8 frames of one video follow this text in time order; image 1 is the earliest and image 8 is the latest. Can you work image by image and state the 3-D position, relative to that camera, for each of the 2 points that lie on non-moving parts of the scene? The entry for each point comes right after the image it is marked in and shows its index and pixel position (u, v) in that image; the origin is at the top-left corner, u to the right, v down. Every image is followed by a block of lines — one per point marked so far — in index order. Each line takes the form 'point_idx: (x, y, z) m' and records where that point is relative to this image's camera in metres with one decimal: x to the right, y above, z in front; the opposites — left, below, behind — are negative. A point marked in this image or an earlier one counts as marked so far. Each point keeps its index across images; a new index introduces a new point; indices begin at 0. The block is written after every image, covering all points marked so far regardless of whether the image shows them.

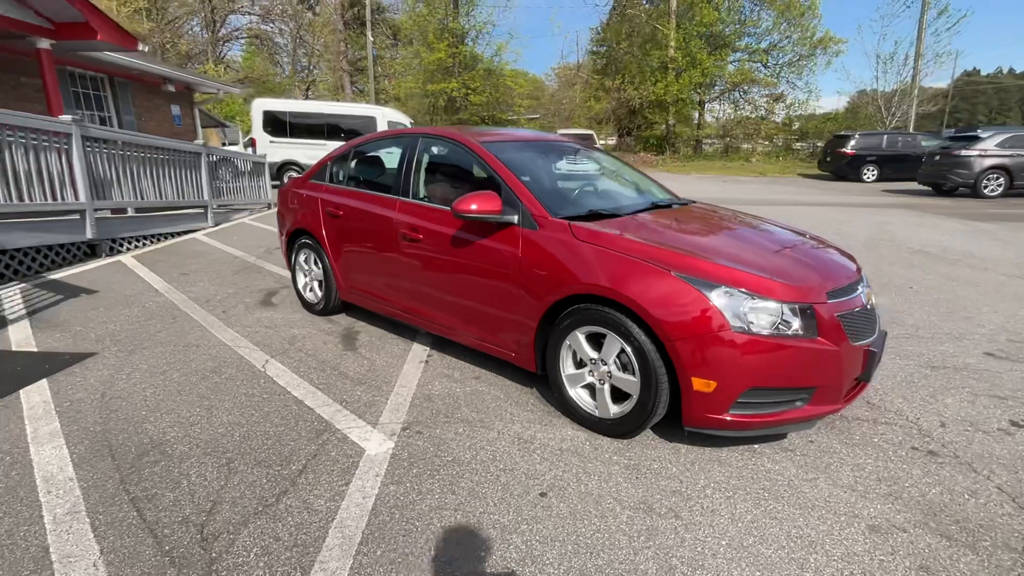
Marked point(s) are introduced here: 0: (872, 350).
0: (+1.8, -0.3, +2.6) m
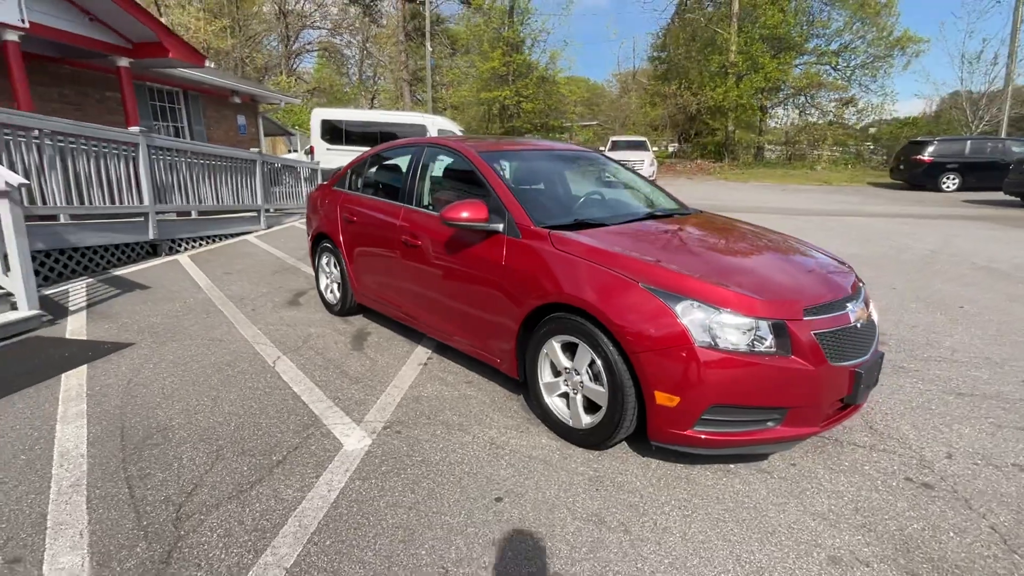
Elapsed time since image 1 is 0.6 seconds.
0: (+1.6, -0.4, +2.4) m
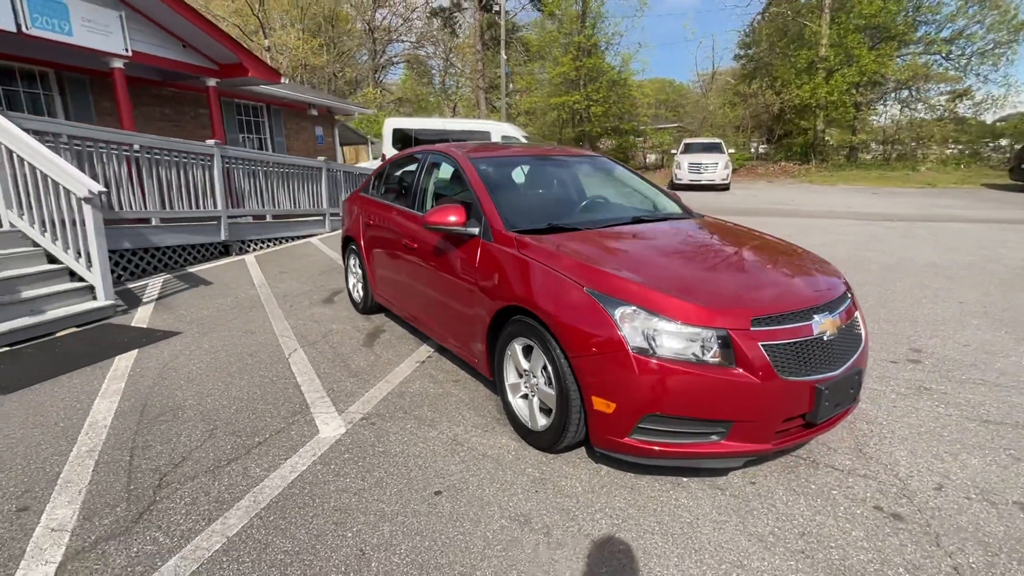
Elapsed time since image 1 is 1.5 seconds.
0: (+1.4, -0.5, +2.3) m
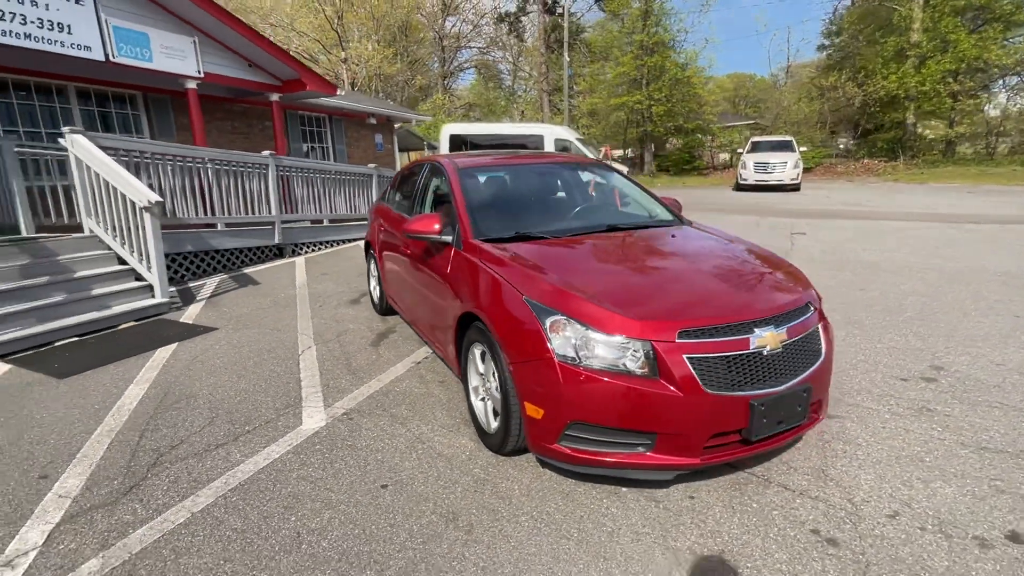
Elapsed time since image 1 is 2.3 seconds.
0: (+1.1, -0.5, +2.2) m
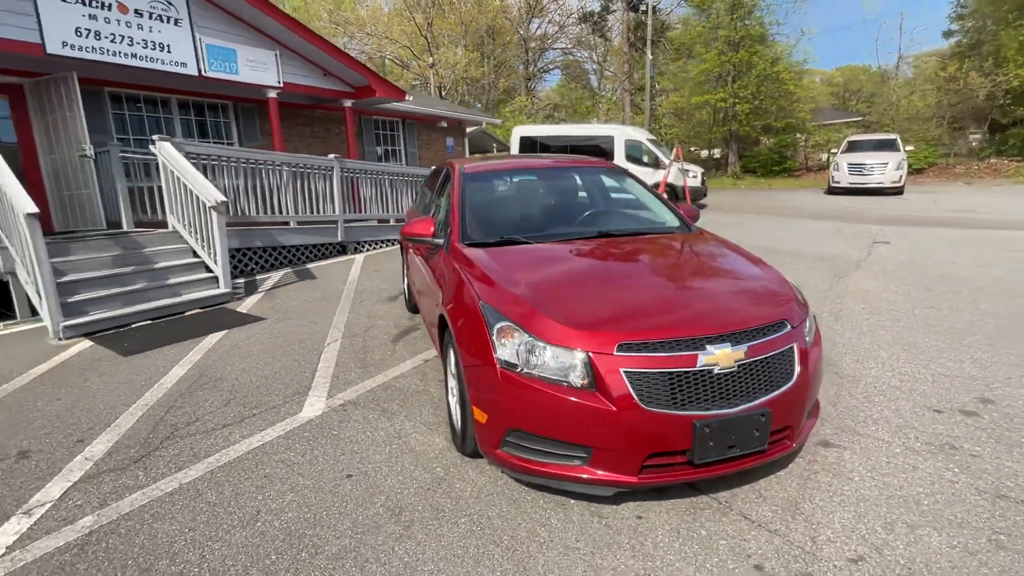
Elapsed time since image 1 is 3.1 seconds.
0: (+0.8, -0.6, +2.1) m
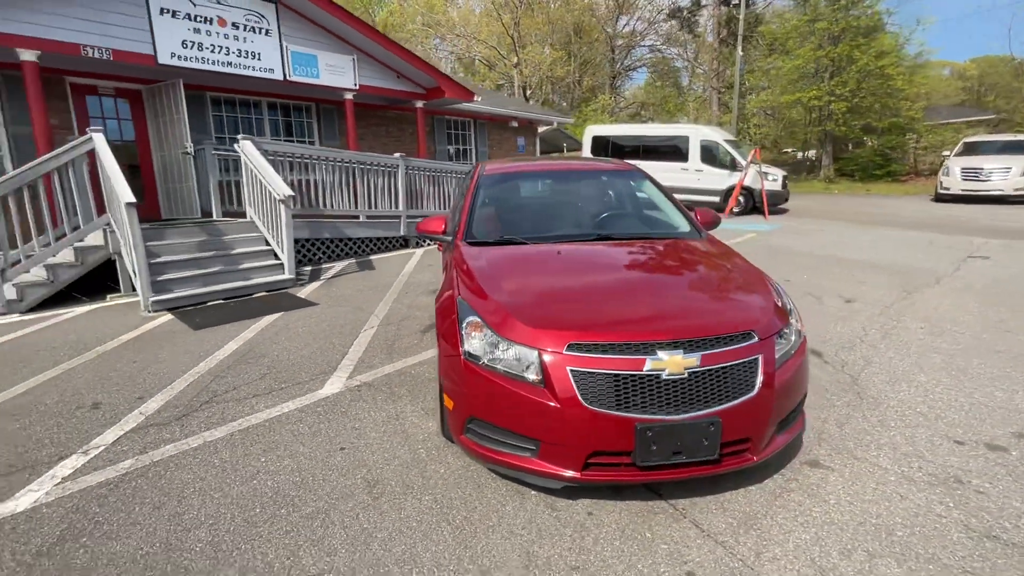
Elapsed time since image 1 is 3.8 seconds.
0: (+0.5, -0.6, +2.1) m
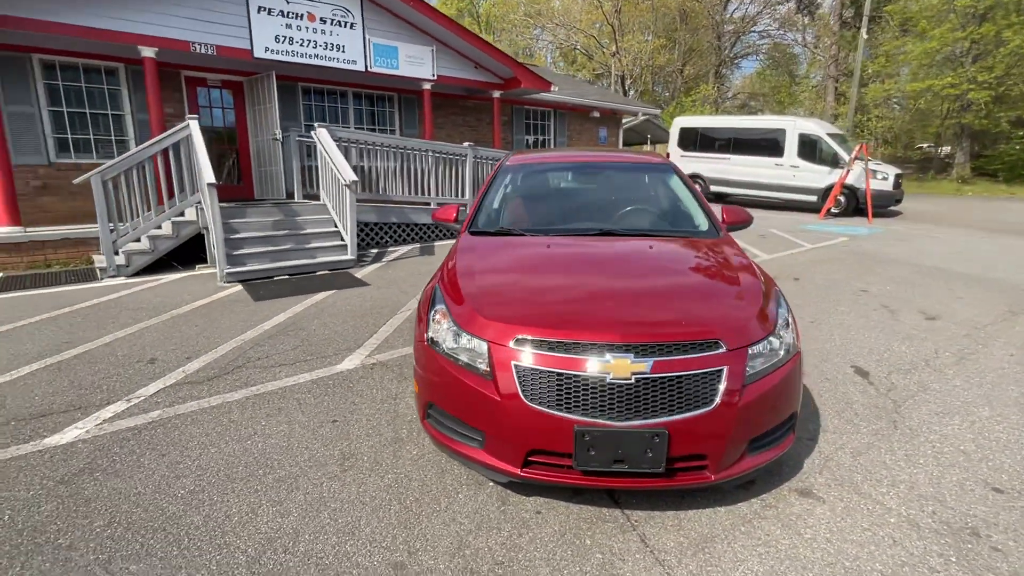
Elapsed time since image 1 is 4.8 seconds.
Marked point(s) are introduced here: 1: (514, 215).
0: (+0.3, -0.6, +2.0) m
1: (+0.1, +0.5, +3.8) m
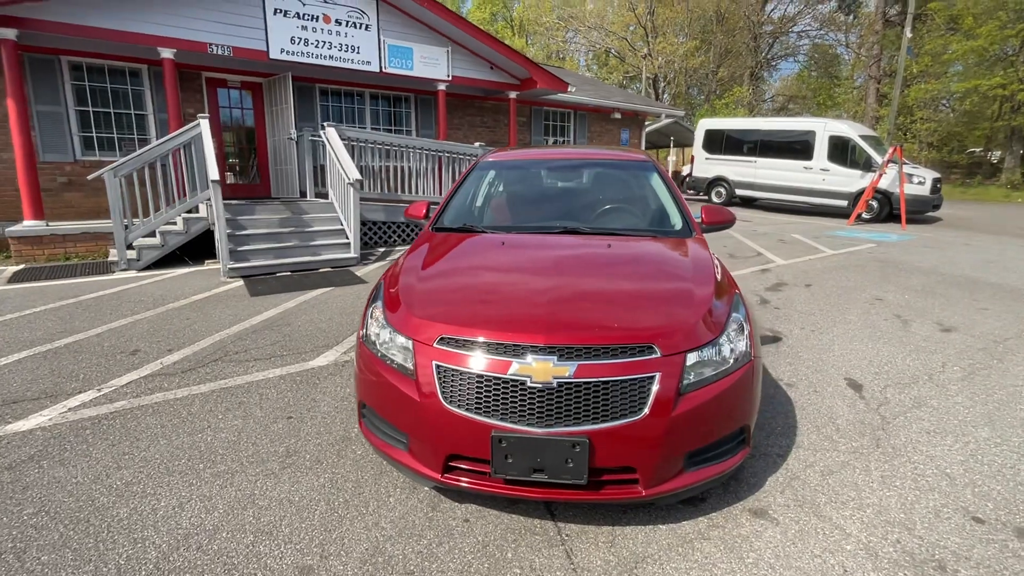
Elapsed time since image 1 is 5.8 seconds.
0: (0.0, -0.6, +1.9) m
1: (-0.1, +0.5, +3.7) m
